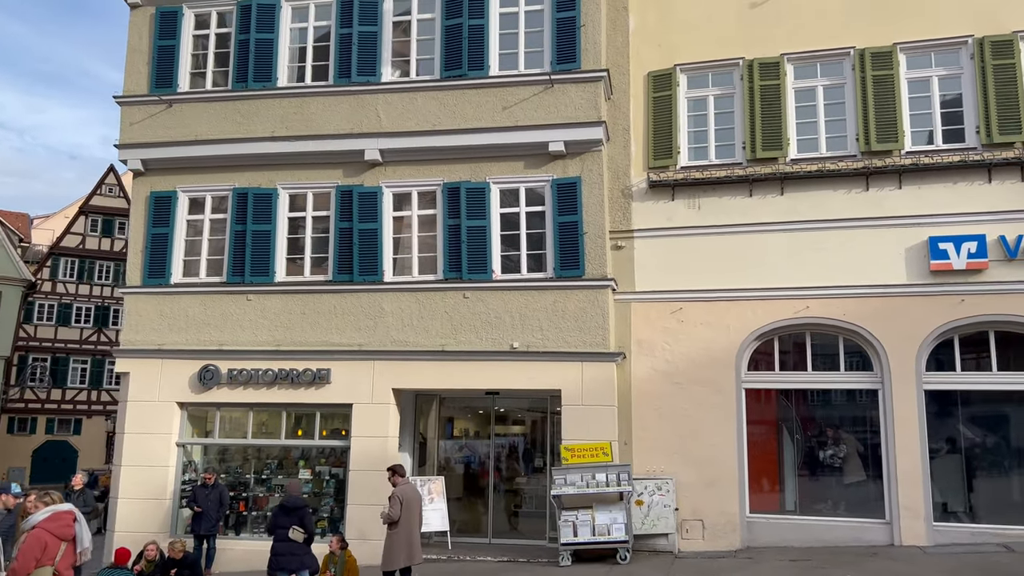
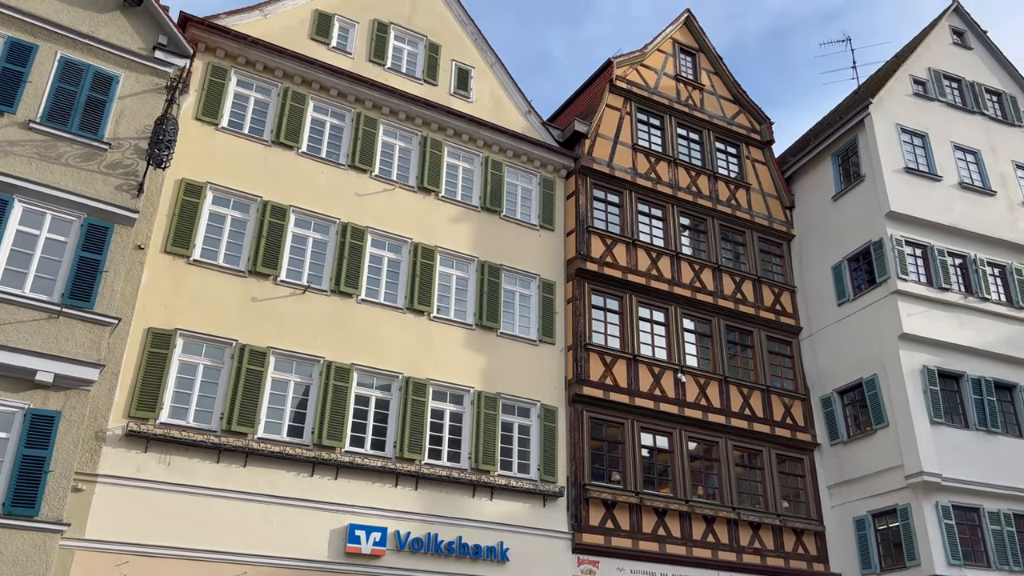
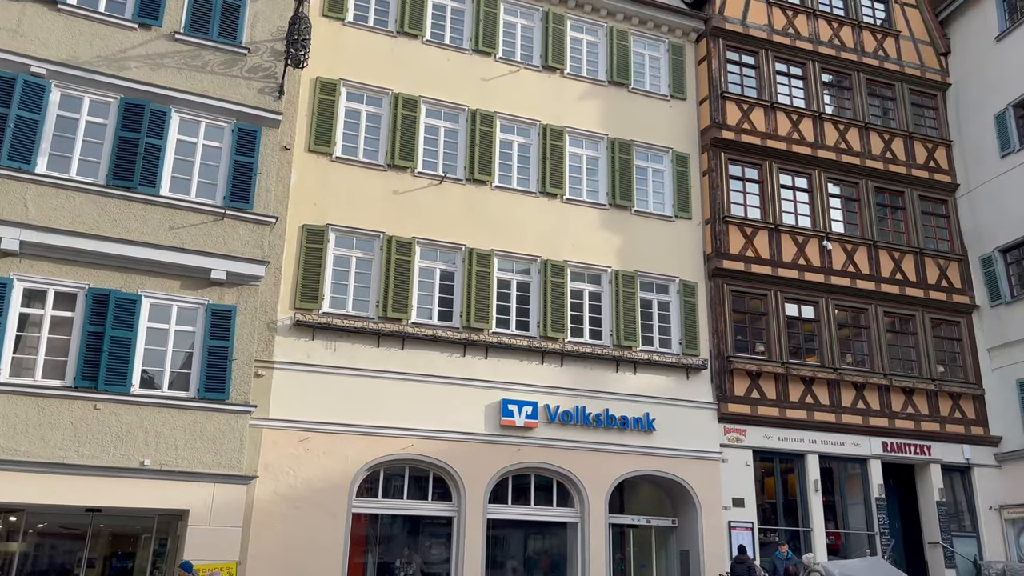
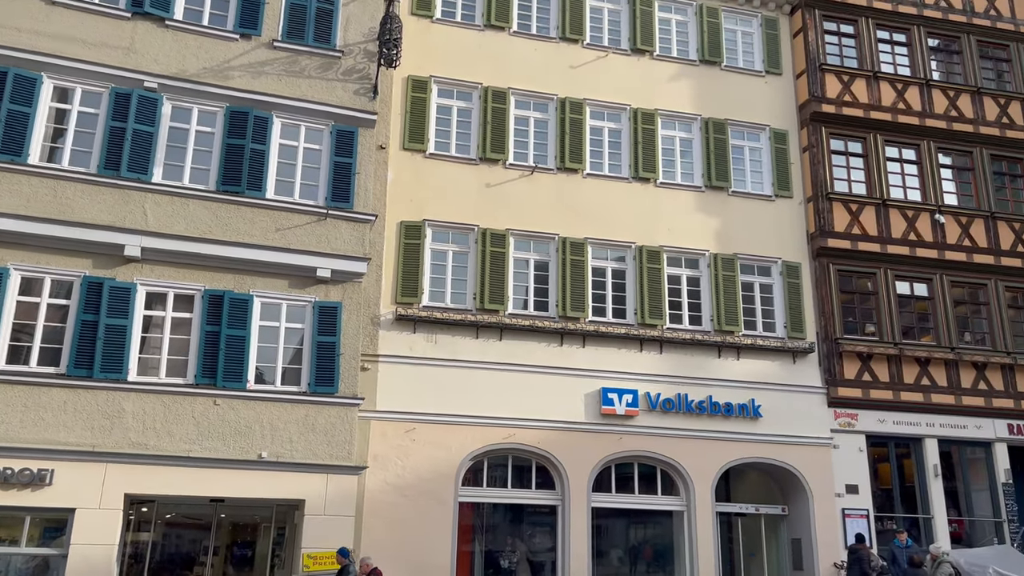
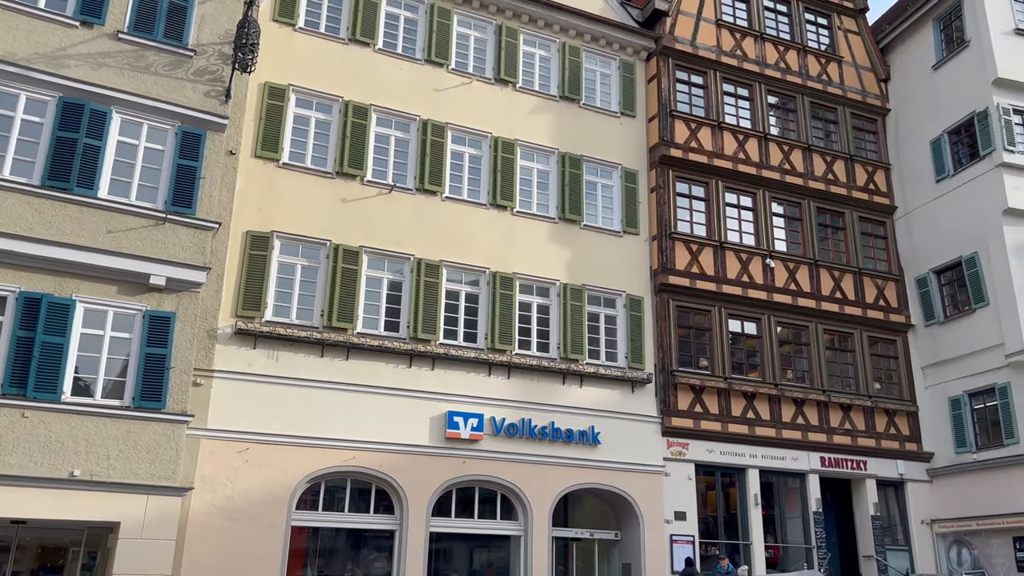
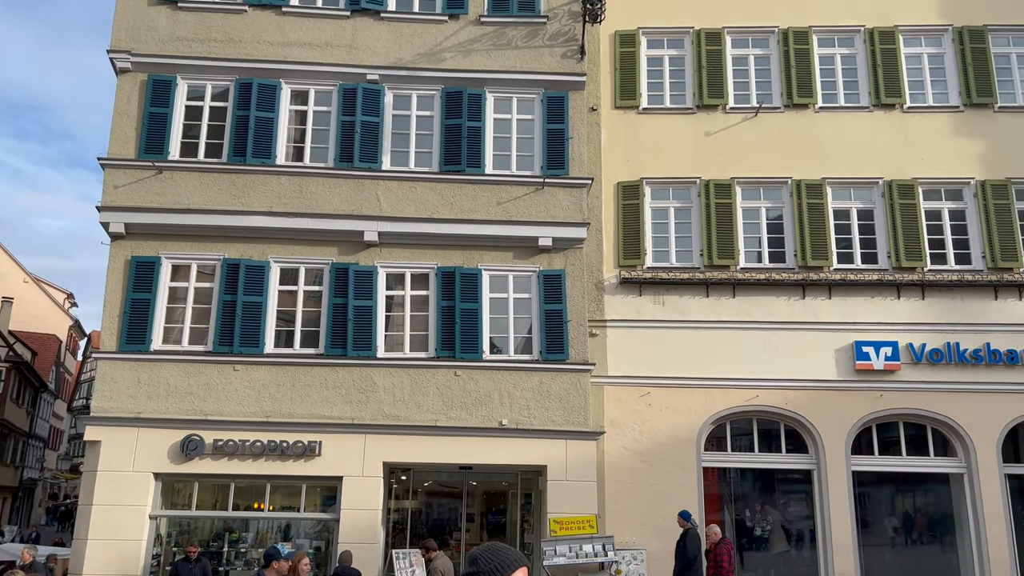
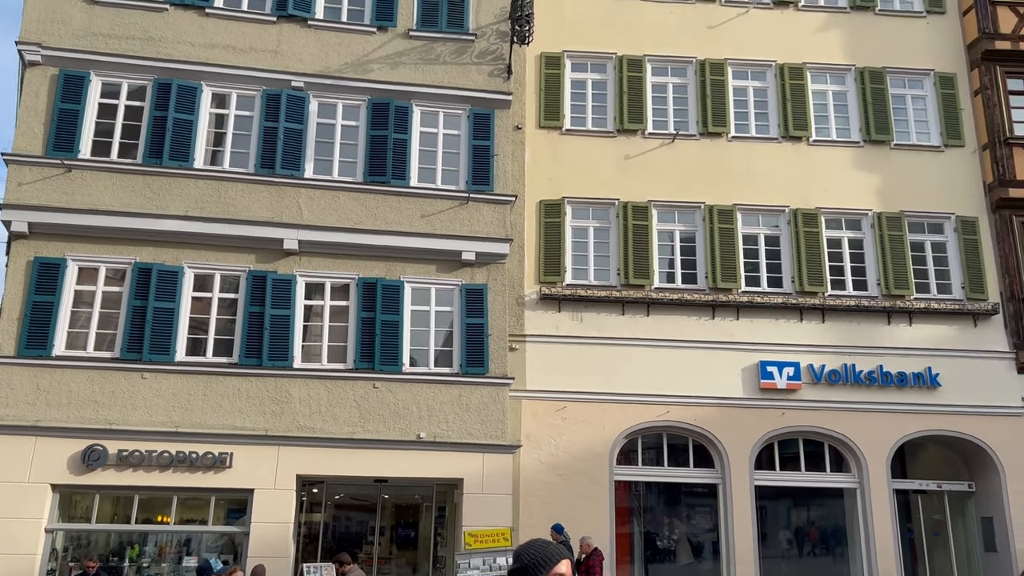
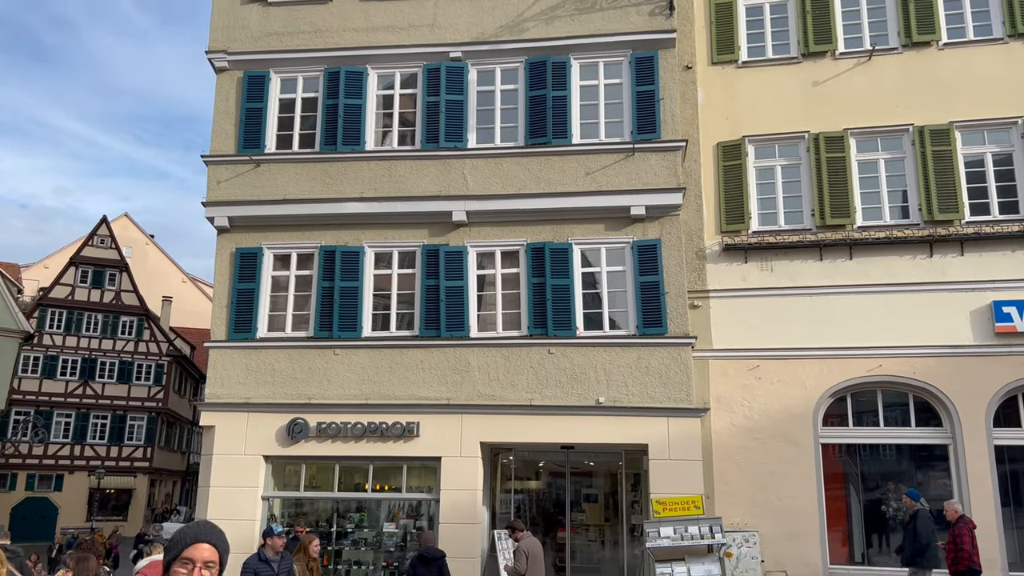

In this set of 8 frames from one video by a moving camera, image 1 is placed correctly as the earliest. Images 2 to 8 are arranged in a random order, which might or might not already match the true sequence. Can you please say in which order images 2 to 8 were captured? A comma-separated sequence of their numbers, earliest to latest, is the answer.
8, 6, 7, 4, 3, 5, 2
